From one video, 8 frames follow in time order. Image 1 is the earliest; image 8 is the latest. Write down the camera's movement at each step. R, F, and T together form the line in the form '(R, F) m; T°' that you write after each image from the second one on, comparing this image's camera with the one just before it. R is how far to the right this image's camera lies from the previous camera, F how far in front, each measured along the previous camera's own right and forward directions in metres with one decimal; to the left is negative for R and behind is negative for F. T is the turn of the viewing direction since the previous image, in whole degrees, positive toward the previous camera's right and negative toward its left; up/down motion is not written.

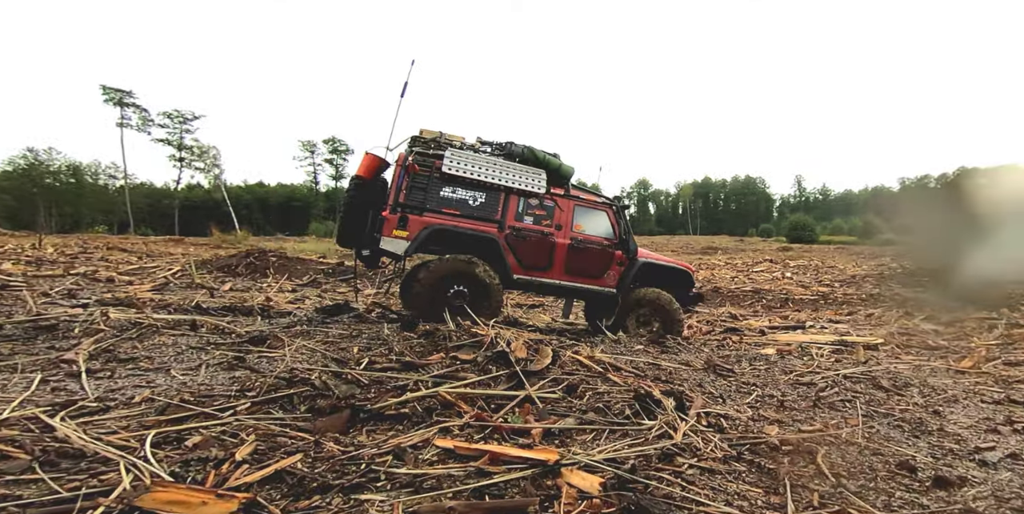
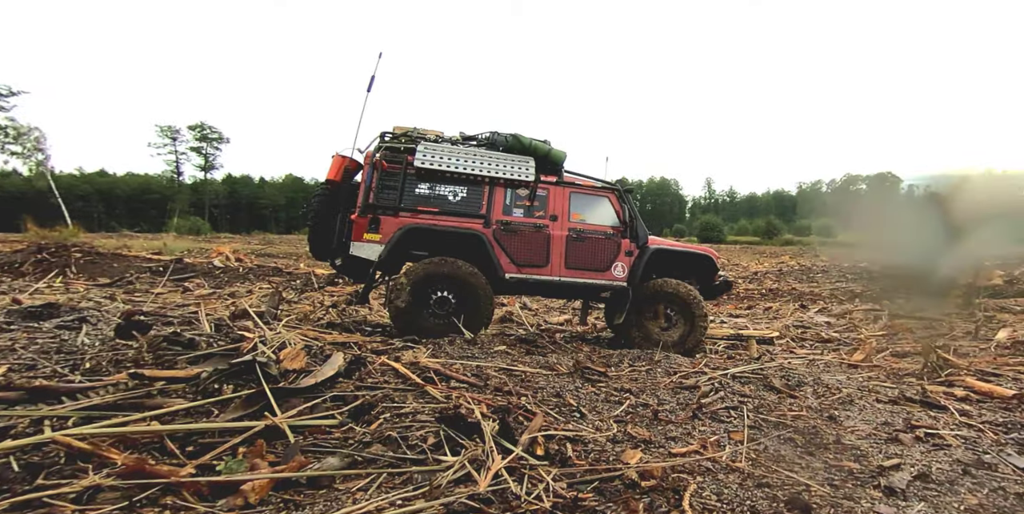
(+0.6, +0.9) m; +8°
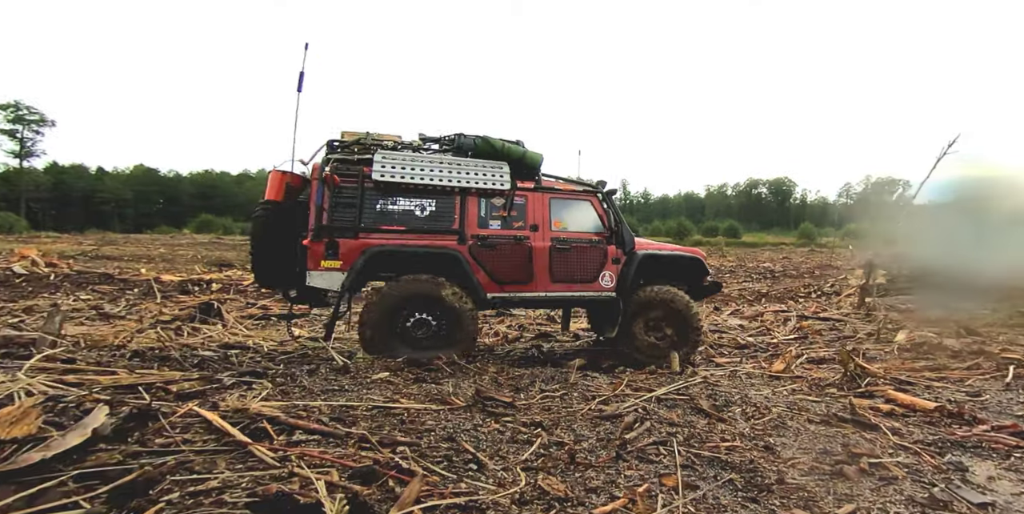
(+0.2, +0.7) m; +8°
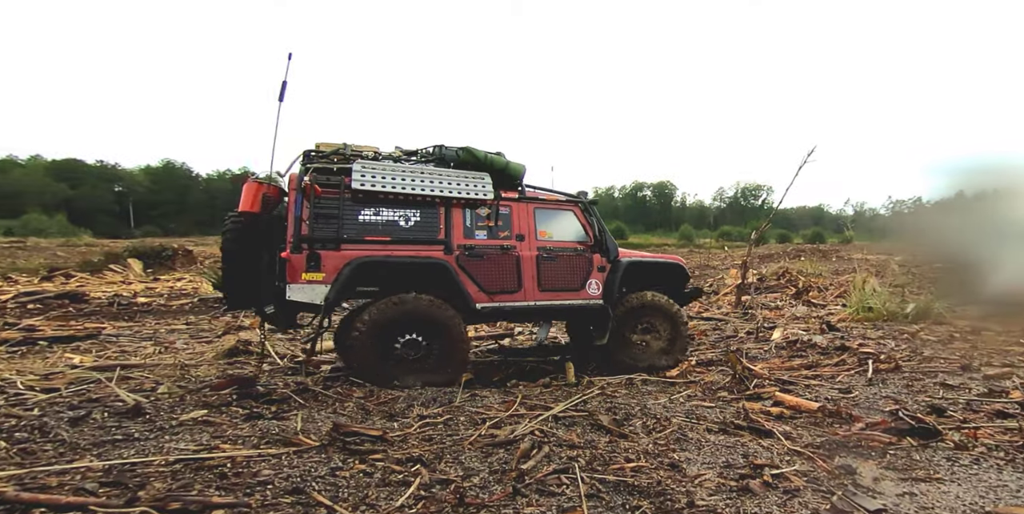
(0.0, +0.4) m; +11°
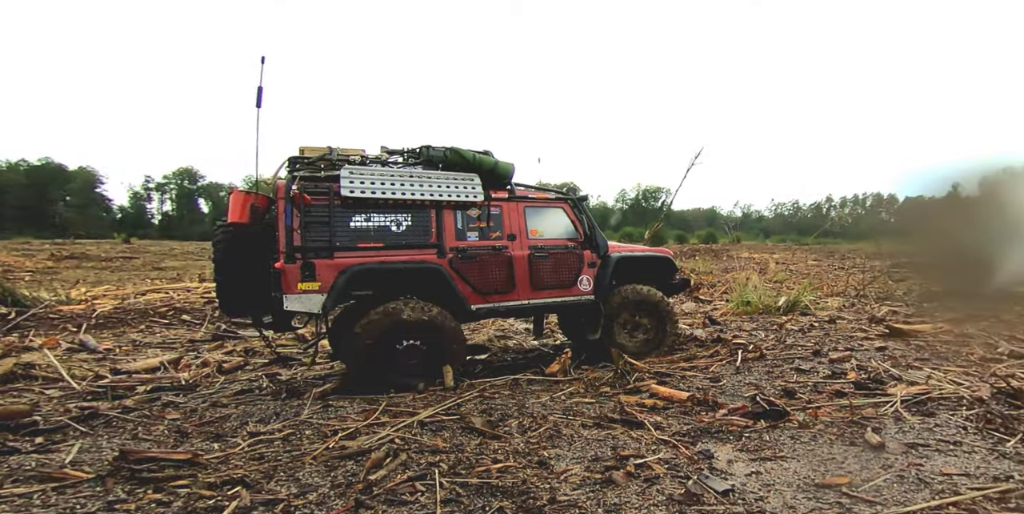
(+0.2, 0.0) m; +9°
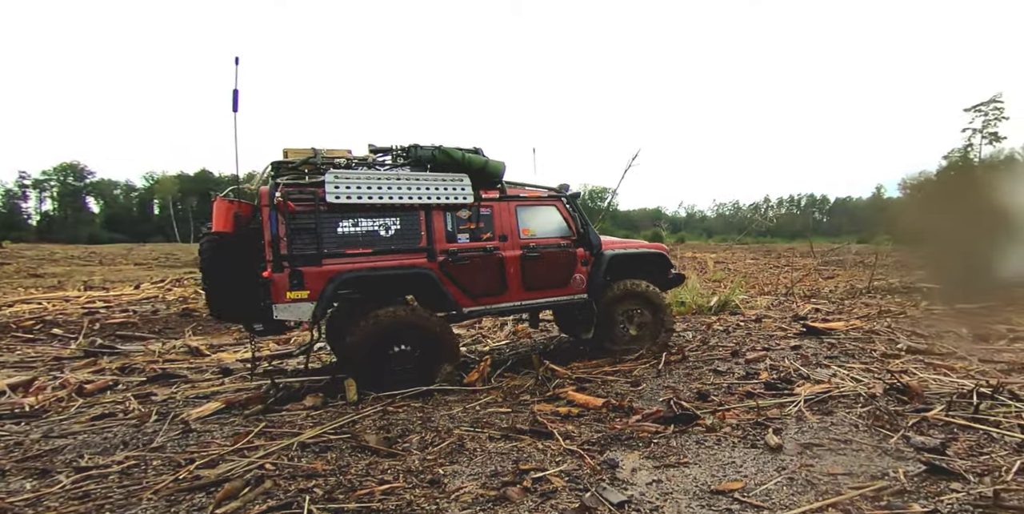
(+0.3, +0.1) m; +5°
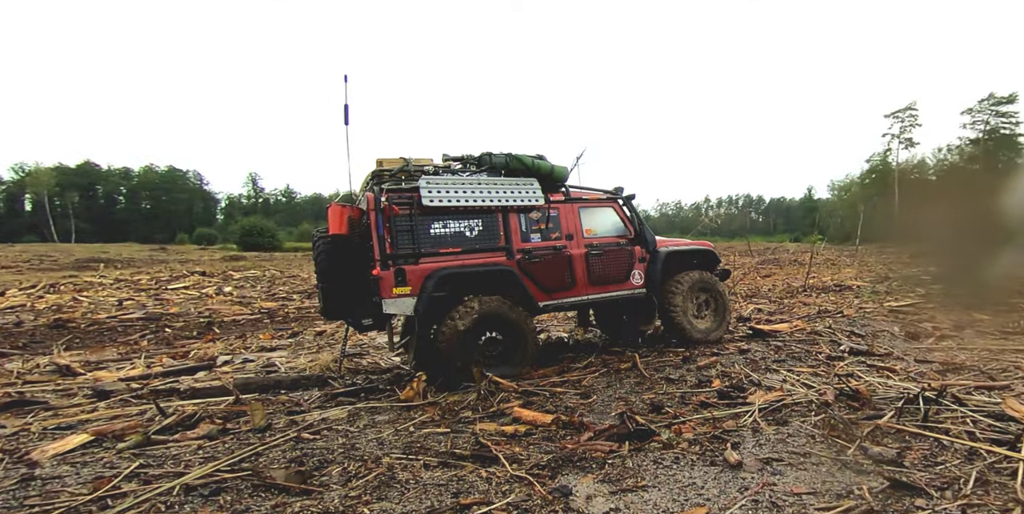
(0.0, +0.4) m; +5°
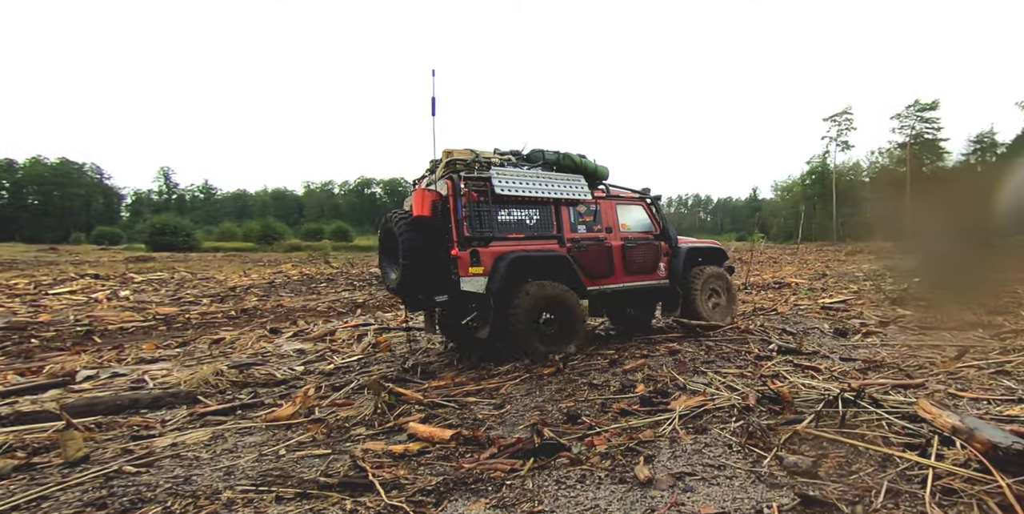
(+0.4, +0.3) m; +4°
